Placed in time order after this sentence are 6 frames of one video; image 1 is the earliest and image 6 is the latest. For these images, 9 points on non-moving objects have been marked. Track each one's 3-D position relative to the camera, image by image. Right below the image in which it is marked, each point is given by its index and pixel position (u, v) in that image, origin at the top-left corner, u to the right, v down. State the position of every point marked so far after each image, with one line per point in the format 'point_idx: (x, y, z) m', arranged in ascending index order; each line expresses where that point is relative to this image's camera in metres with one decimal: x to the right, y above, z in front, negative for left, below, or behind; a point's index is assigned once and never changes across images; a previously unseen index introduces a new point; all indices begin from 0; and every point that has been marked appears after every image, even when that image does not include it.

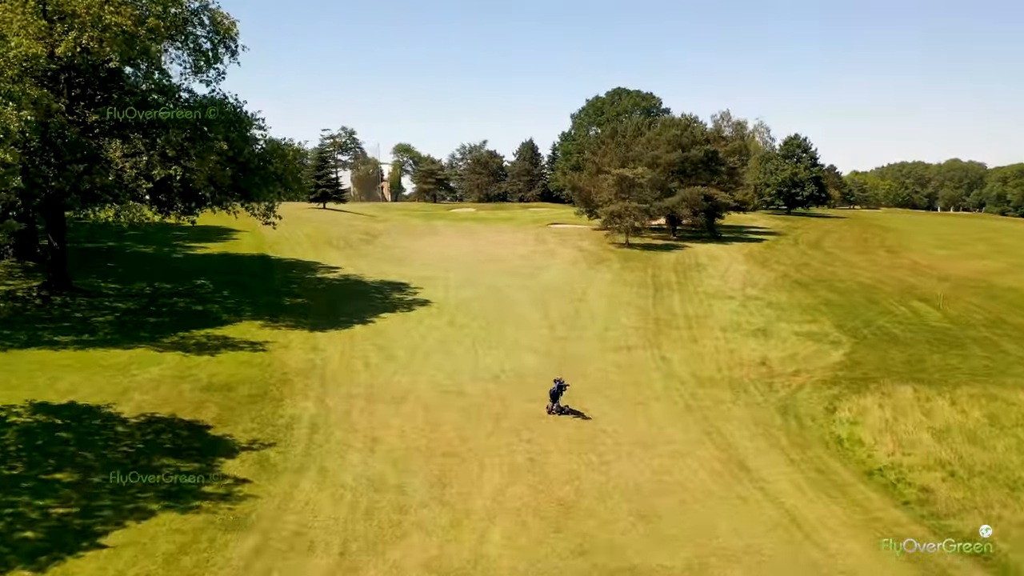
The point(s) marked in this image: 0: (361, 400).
0: (-3.4, -2.5, +14.2) m
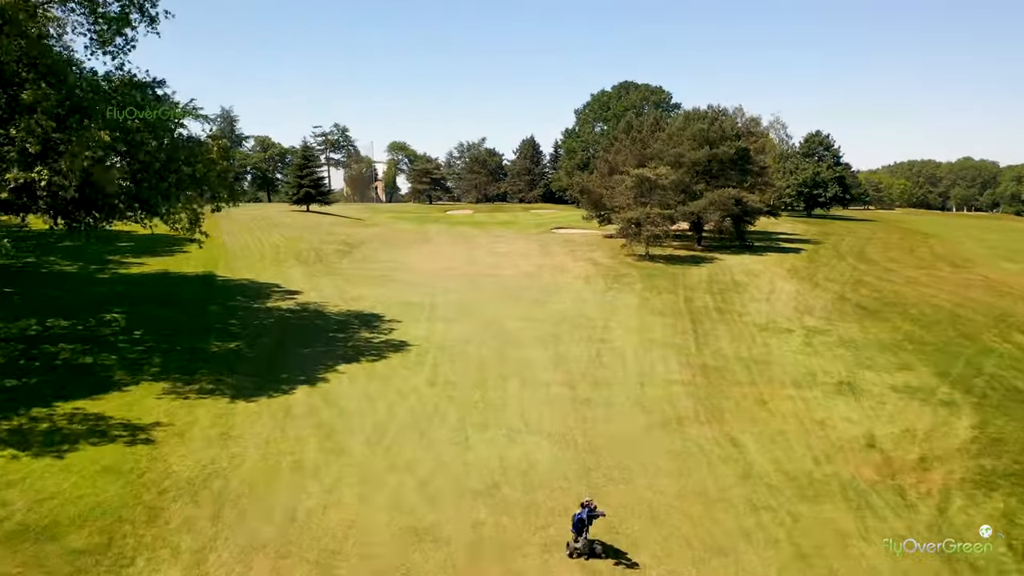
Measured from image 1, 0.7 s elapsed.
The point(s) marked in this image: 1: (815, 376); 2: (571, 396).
0: (-3.3, -3.6, +8.6) m
1: (+8.4, -2.5, +17.6) m
2: (+1.4, -2.6, +15.1) m
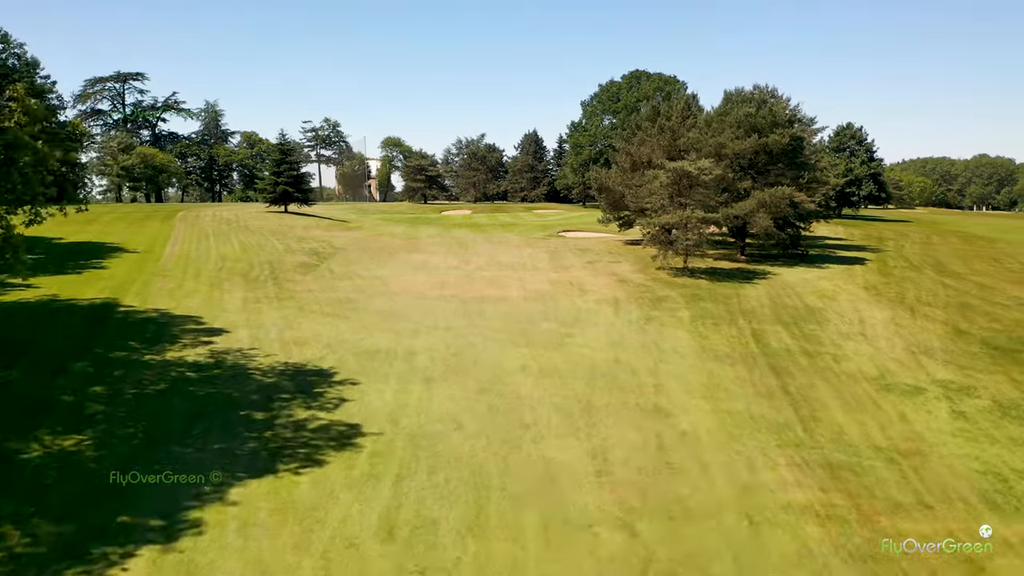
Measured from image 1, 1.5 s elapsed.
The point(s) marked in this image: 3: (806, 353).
0: (-3.0, -4.7, +1.9) m
1: (+8.7, -3.4, +11.0) m
2: (+1.7, -3.6, +8.4) m
3: (+8.3, -1.8, +17.7) m
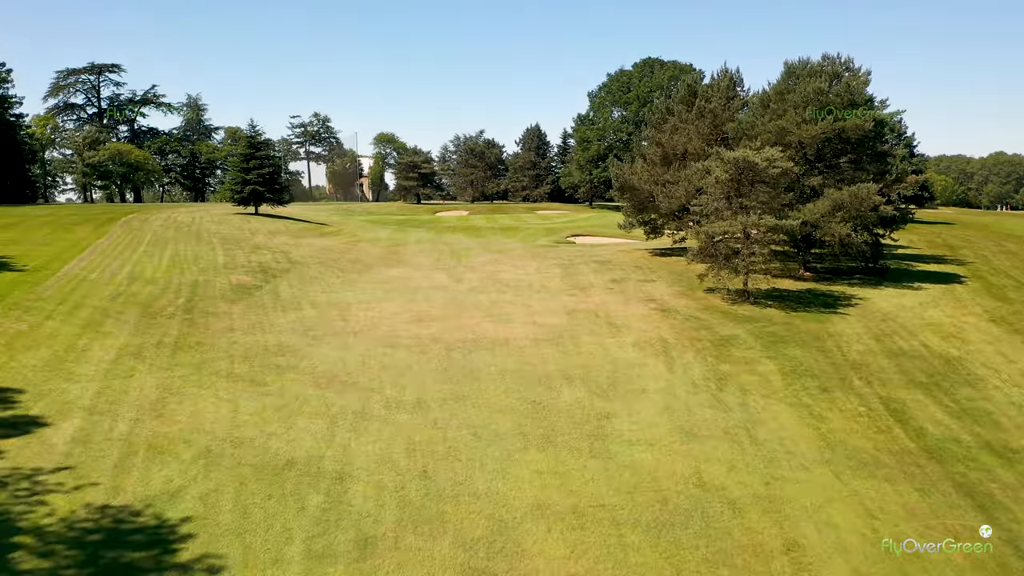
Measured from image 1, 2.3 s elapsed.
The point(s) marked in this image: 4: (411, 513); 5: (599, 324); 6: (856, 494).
0: (-2.9, -5.7, -4.7) m
1: (+8.8, -4.4, +4.3) m
2: (+1.8, -4.6, +1.7) m
3: (+8.4, -2.8, +11.0) m
4: (-1.4, -2.9, +8.2) m
5: (+2.5, -1.0, +18.2) m
6: (+5.1, -3.1, +9.3) m
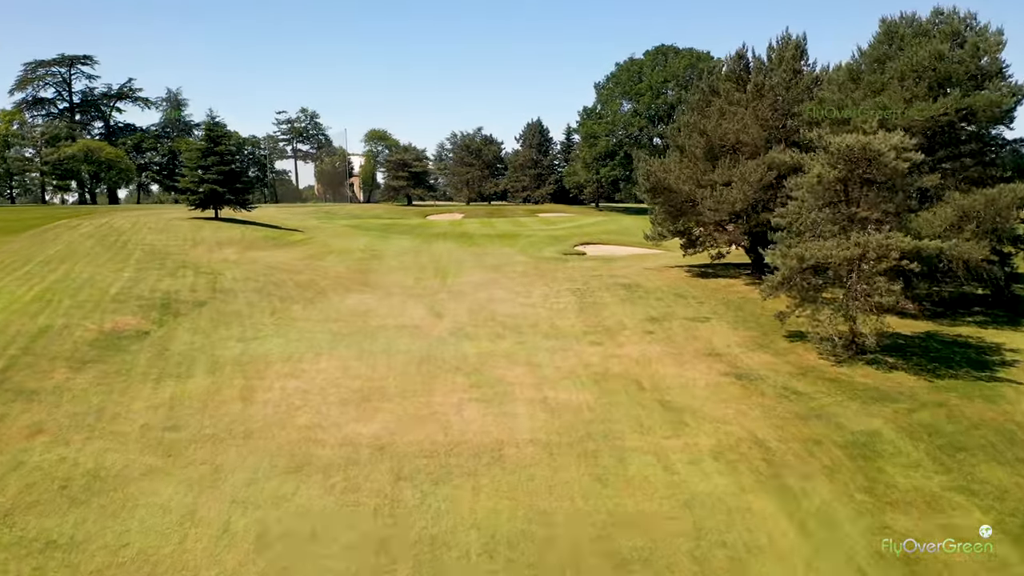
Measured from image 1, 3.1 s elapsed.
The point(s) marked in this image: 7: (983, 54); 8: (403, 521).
0: (-2.9, -6.8, -11.4) m
1: (+8.8, -5.6, -2.3) m
2: (+1.8, -5.7, -4.9) m
3: (+8.4, -3.9, +4.4) m
4: (-1.4, -4.0, +1.6) m
5: (+2.5, -2.1, +11.6) m
6: (+5.1, -4.2, +2.7) m
7: (+12.8, +6.4, +17.2) m
8: (-1.4, -2.8, +7.7) m
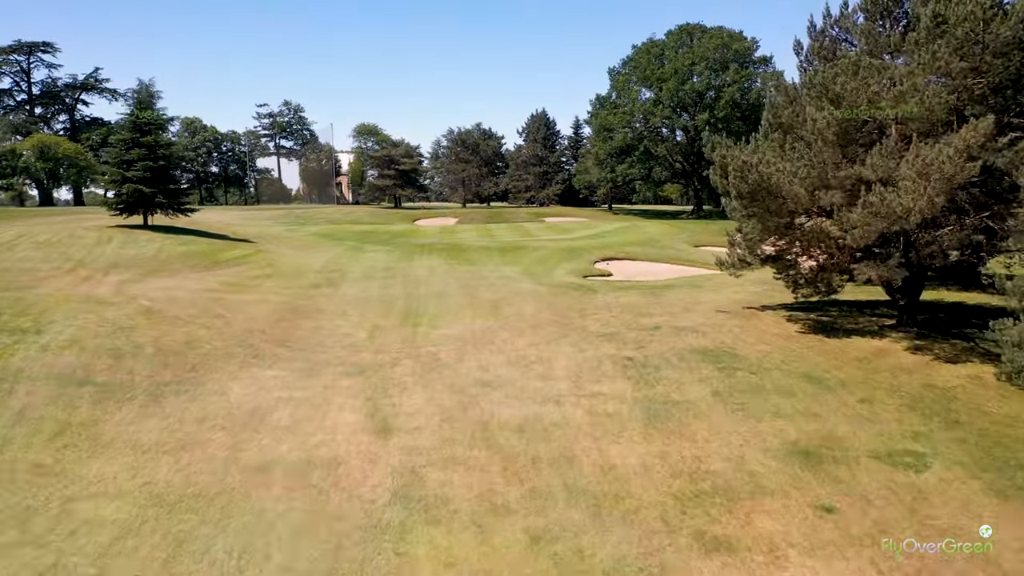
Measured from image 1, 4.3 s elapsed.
0: (-2.8, -8.3, -20.0) m
1: (+8.9, -7.0, -11.0) m
2: (+1.9, -7.2, -13.5) m
3: (+8.5, -5.4, -4.2) m
4: (-1.3, -5.5, -7.1) m
5: (+2.6, -3.6, +2.9) m
6: (+5.2, -5.6, -6.0) m
7: (+13.0, +5.0, +8.5) m
8: (-1.2, -4.2, -1.0) m
